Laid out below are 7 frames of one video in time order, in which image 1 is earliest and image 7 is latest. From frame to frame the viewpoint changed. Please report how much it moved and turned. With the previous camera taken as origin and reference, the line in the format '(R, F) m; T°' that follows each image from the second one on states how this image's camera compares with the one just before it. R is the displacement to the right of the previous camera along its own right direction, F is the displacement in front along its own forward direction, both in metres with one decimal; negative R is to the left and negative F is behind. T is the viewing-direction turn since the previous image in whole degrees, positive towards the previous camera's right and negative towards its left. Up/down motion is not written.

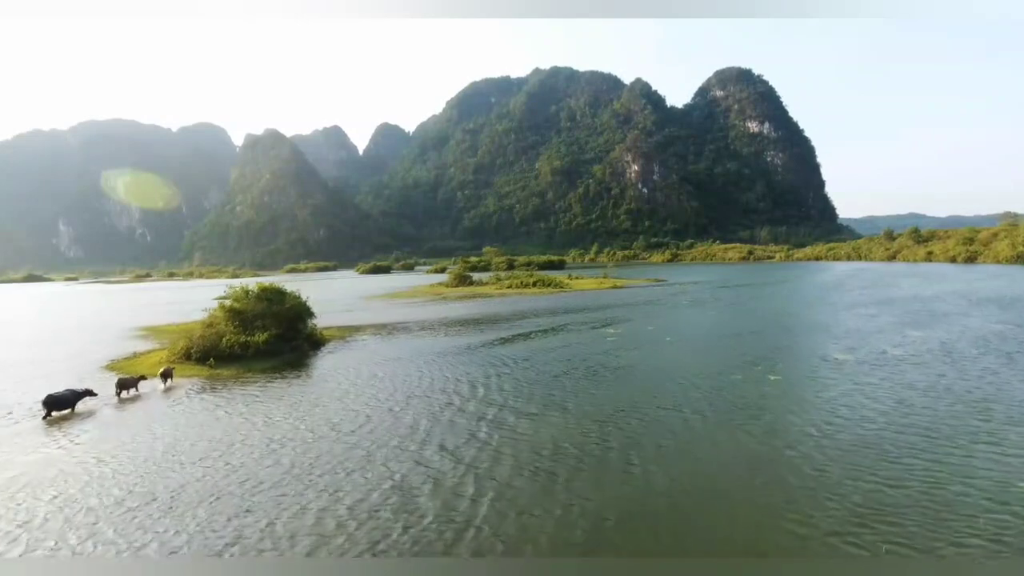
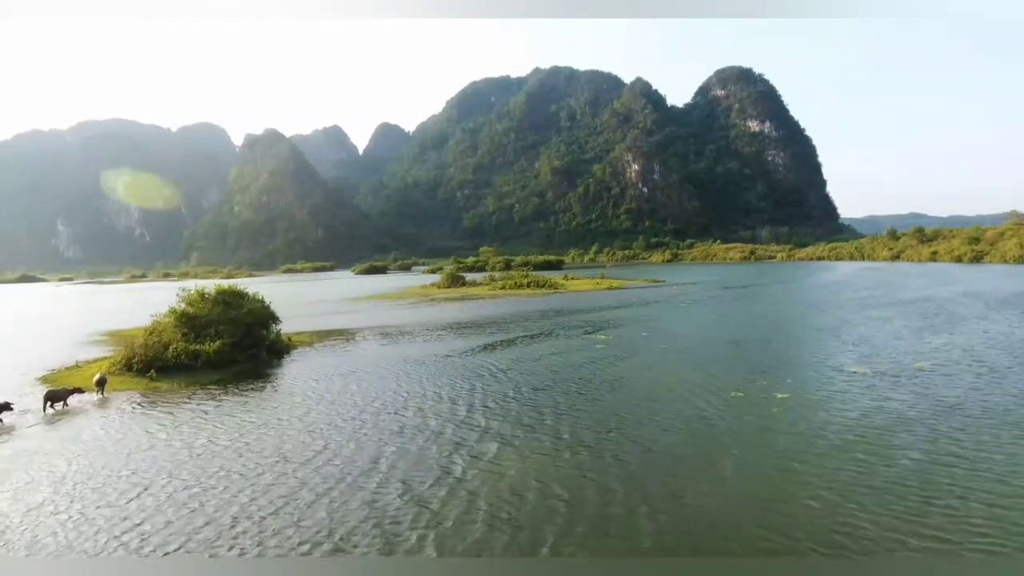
(+0.5, +1.6) m; 0°
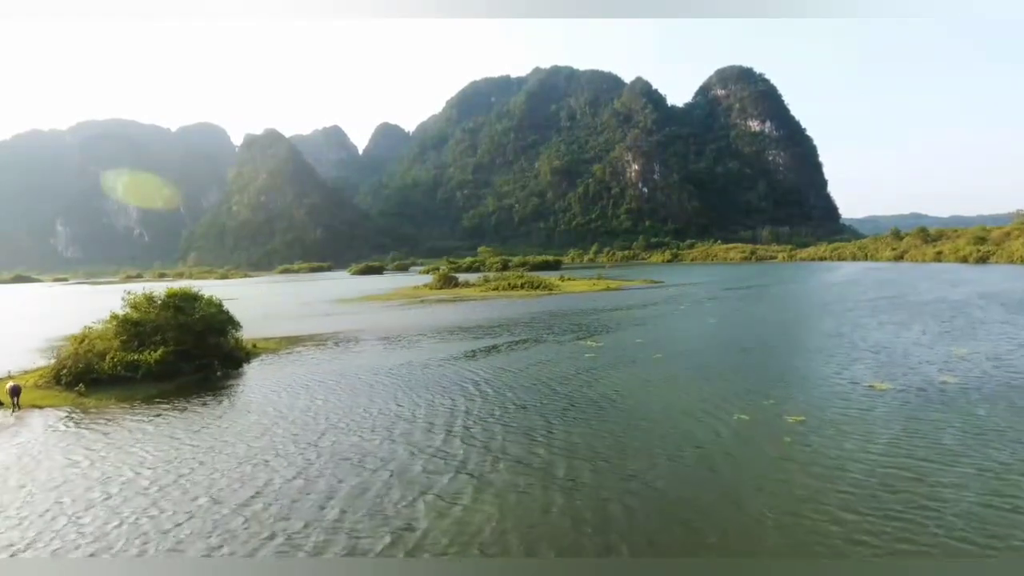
(+0.5, +1.5) m; 0°
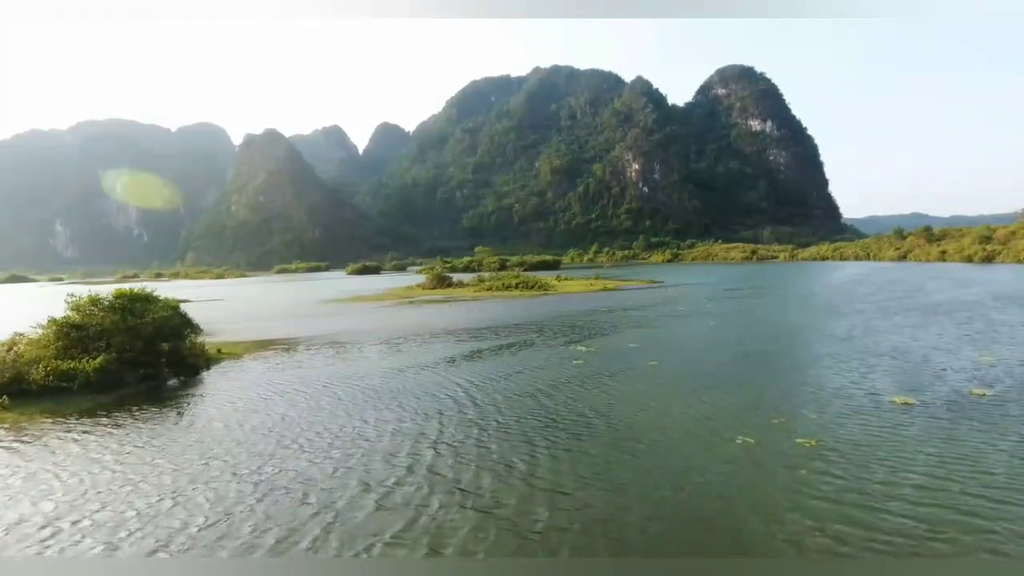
(+0.4, +1.3) m; 0°
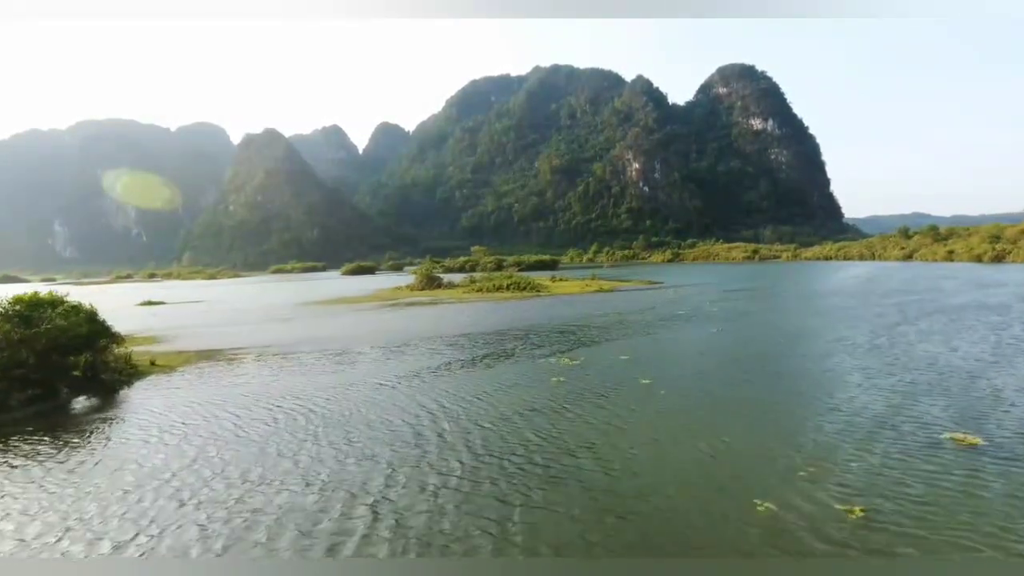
(+0.6, +2.1) m; 0°
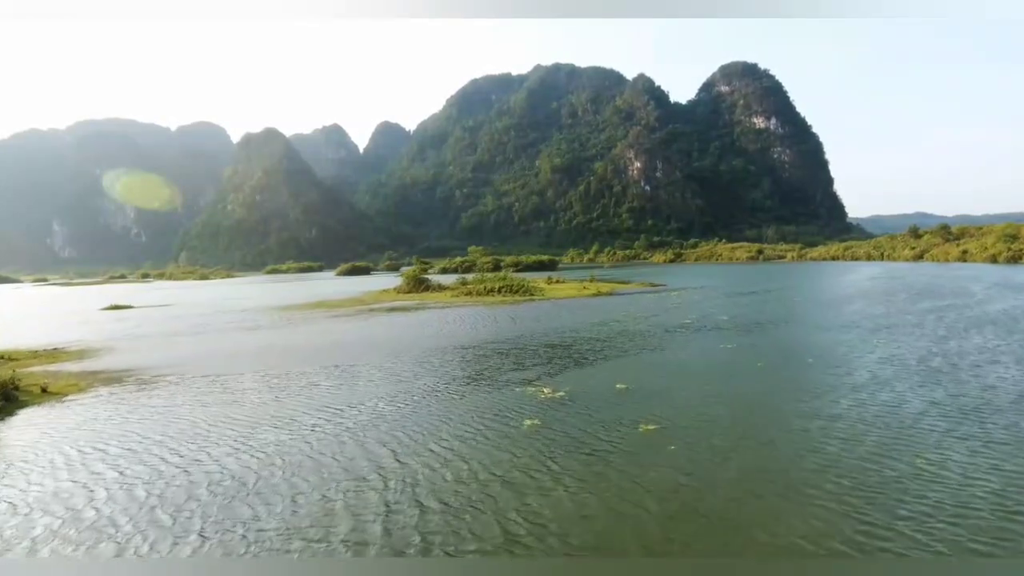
(+0.6, +2.9) m; 0°
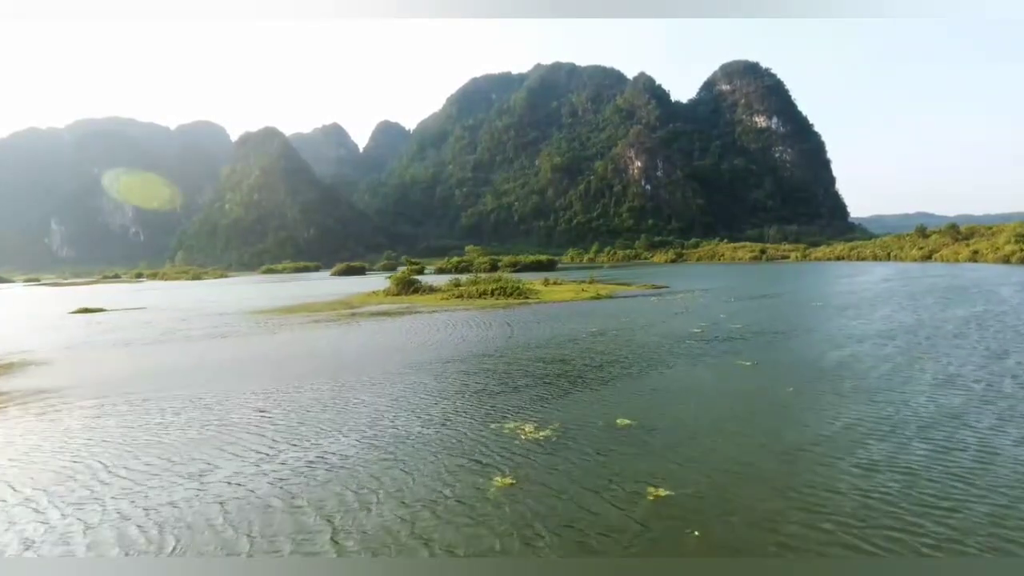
(+0.4, +2.2) m; 0°
